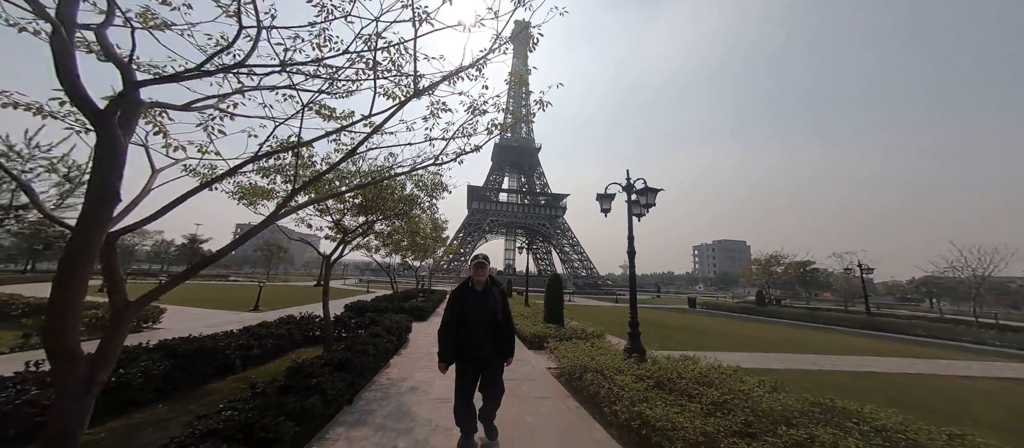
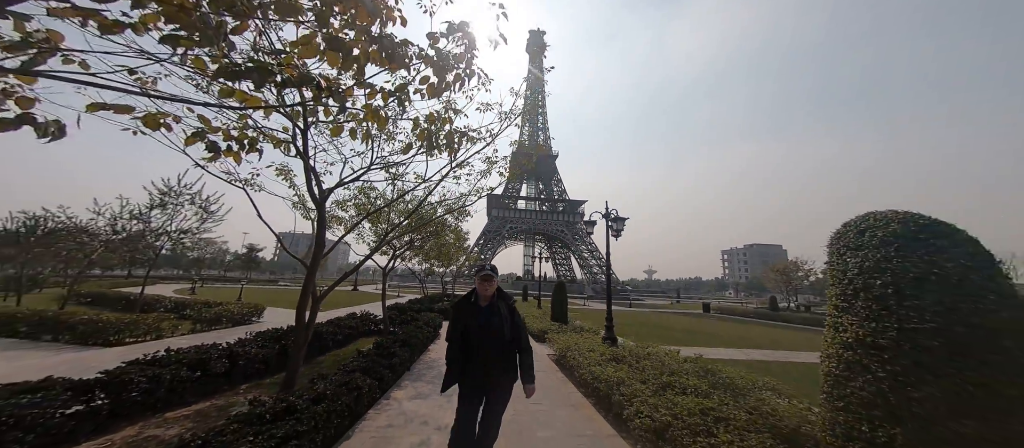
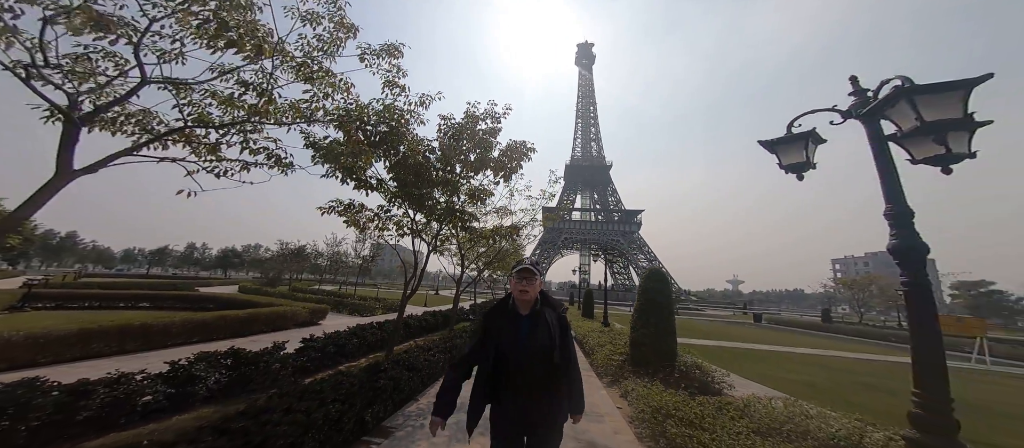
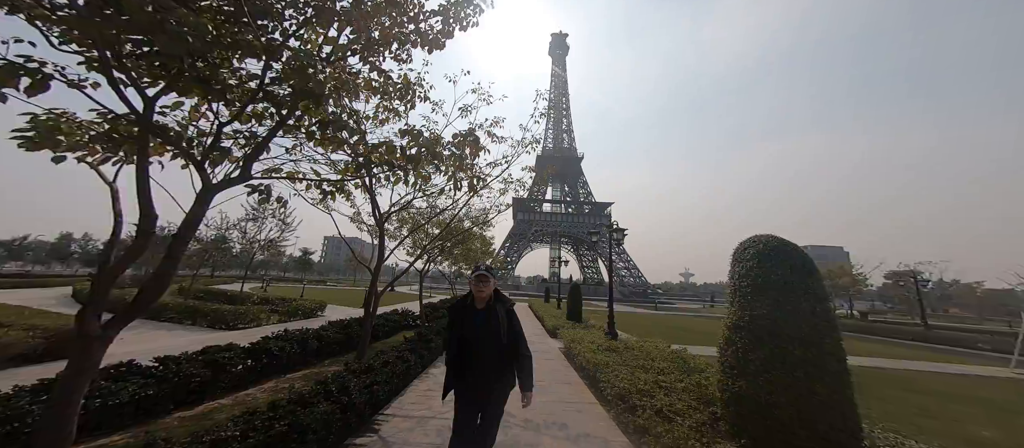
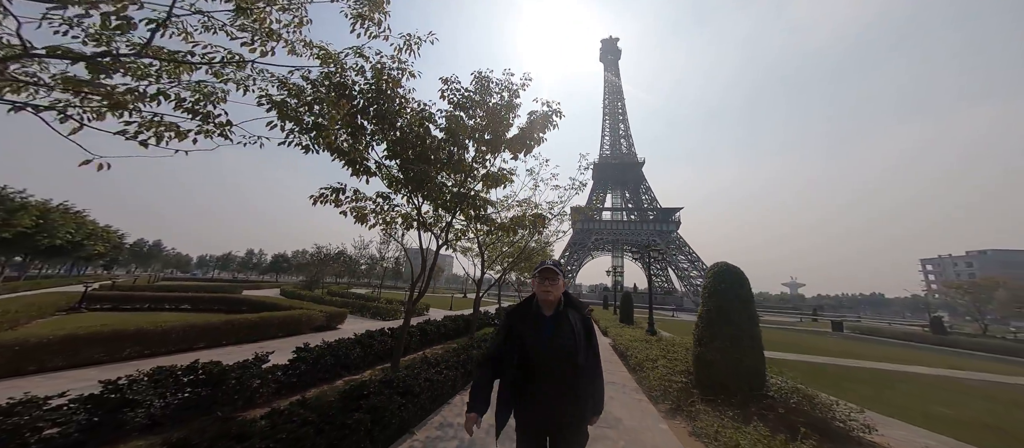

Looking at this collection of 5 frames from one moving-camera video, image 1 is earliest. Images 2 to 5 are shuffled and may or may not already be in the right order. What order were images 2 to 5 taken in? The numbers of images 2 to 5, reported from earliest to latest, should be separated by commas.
2, 4, 5, 3
